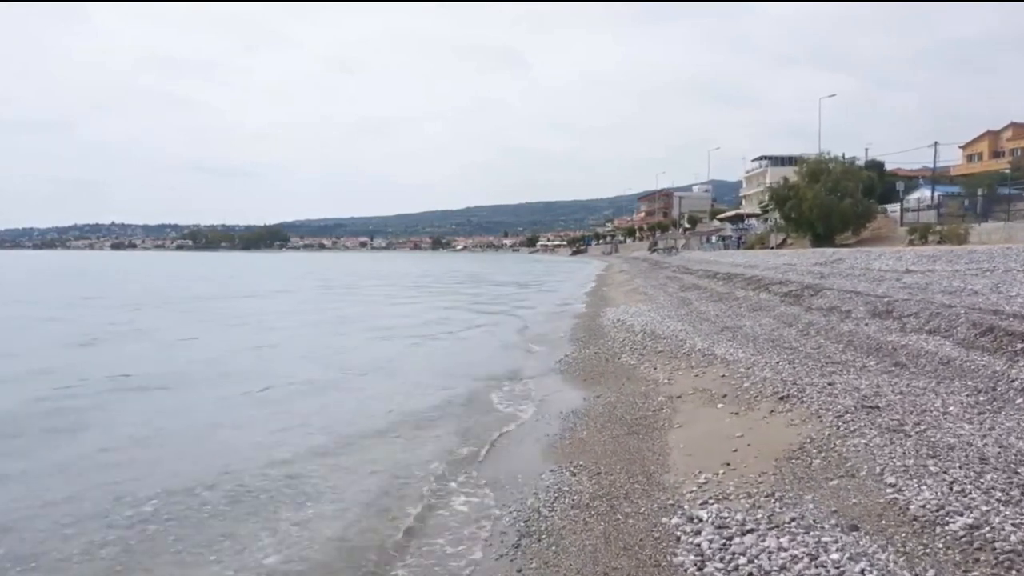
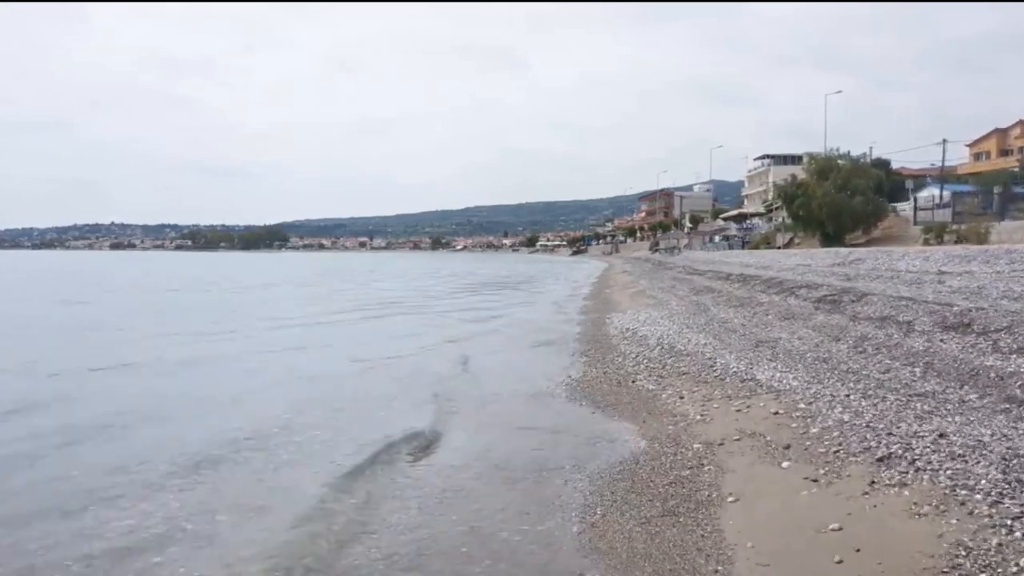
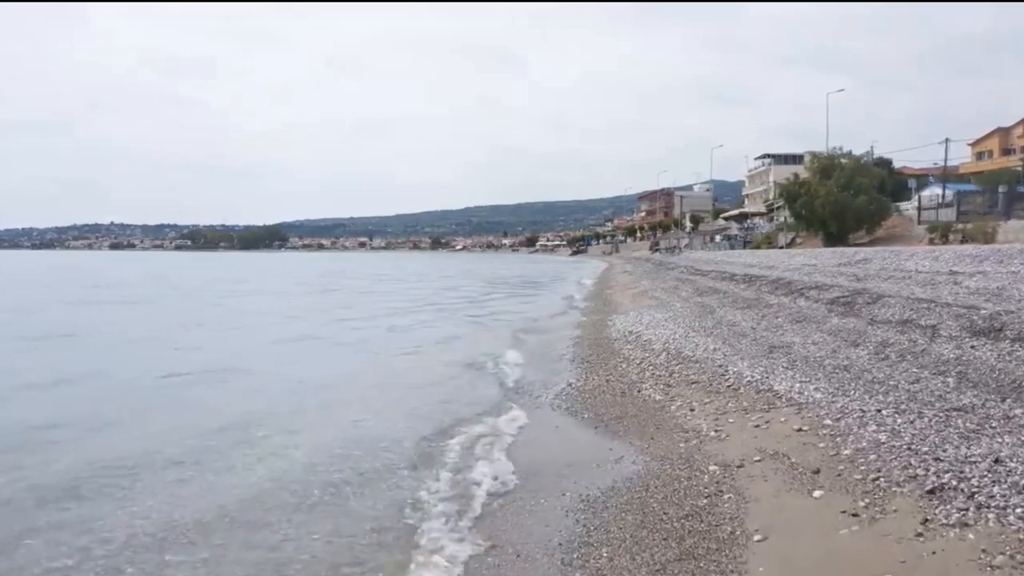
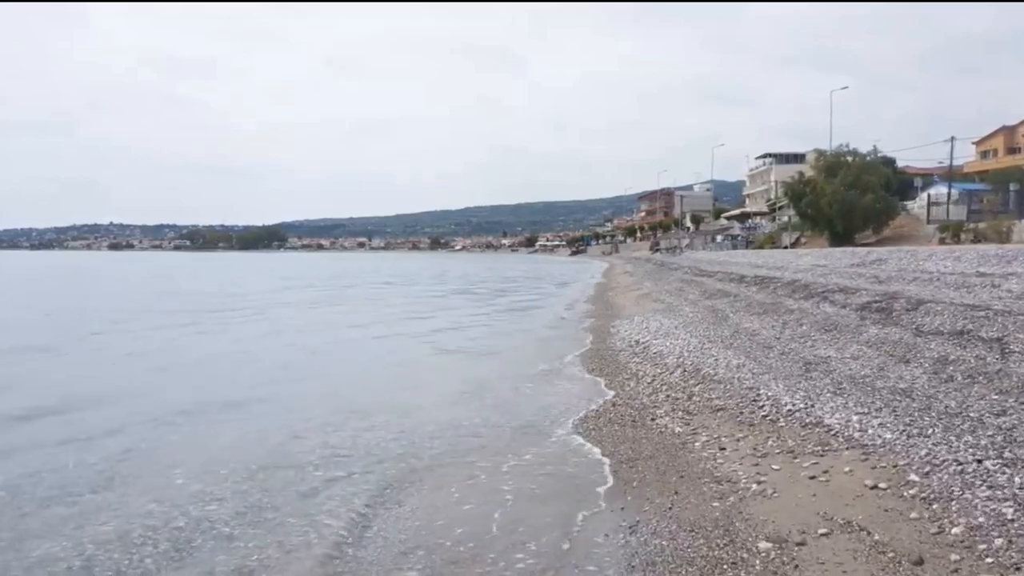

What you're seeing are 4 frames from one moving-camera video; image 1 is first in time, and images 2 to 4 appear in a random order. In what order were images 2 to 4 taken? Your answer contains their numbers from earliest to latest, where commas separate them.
2, 3, 4
